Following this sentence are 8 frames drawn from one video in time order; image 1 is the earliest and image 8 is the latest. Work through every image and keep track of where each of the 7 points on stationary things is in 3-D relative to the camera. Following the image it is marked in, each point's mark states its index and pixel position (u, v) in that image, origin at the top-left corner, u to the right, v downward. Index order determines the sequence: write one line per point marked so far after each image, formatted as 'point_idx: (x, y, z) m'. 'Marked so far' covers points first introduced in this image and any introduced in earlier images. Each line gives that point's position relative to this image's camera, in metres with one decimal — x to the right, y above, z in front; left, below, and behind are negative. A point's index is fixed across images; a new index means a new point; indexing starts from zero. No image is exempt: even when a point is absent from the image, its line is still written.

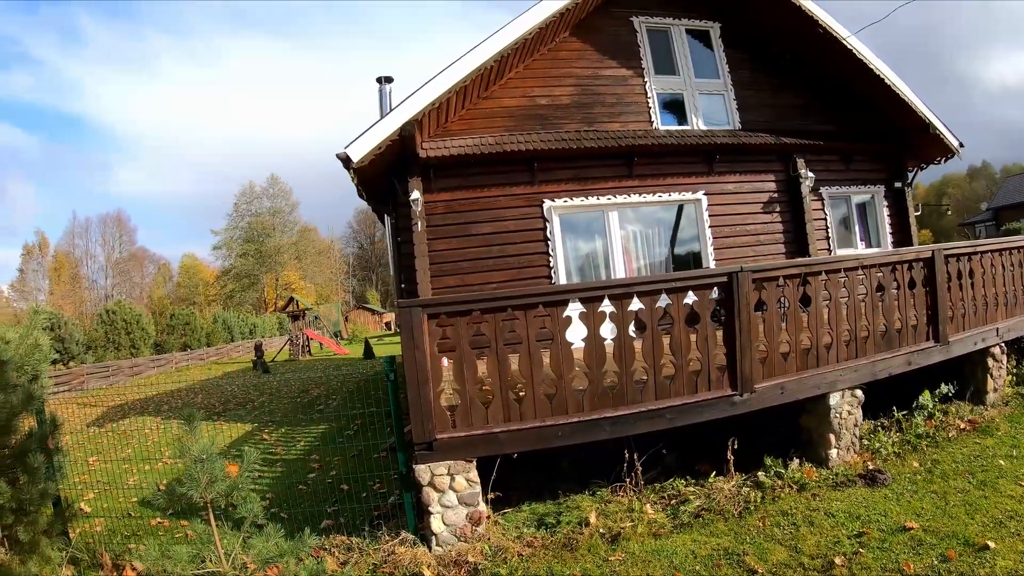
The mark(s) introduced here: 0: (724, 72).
0: (+3.7, +3.8, +9.2) m
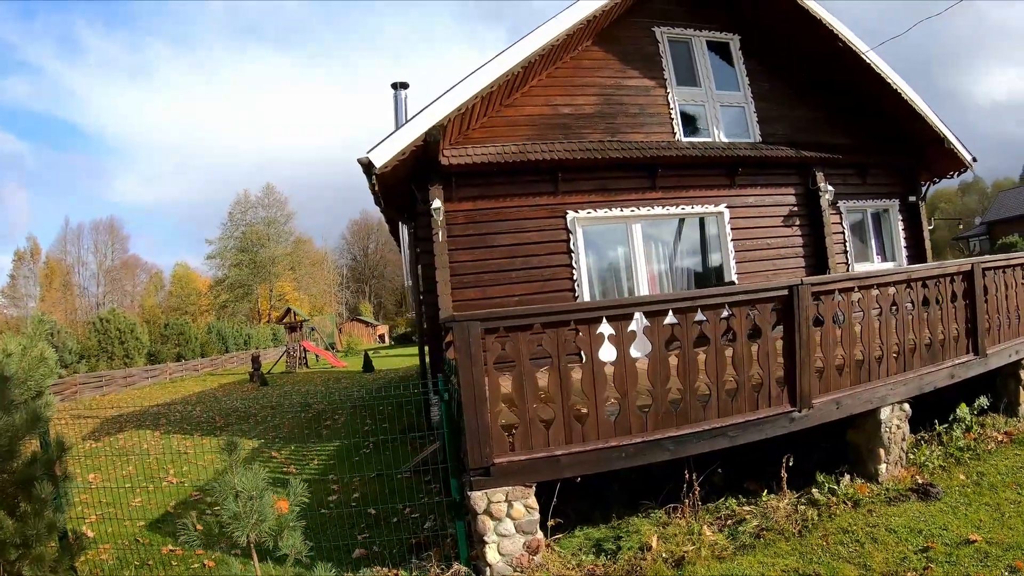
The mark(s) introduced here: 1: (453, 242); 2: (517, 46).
0: (+4.0, +3.5, +9.1) m
1: (-0.8, +0.6, +6.9) m
2: (+0.1, +3.1, +6.7) m
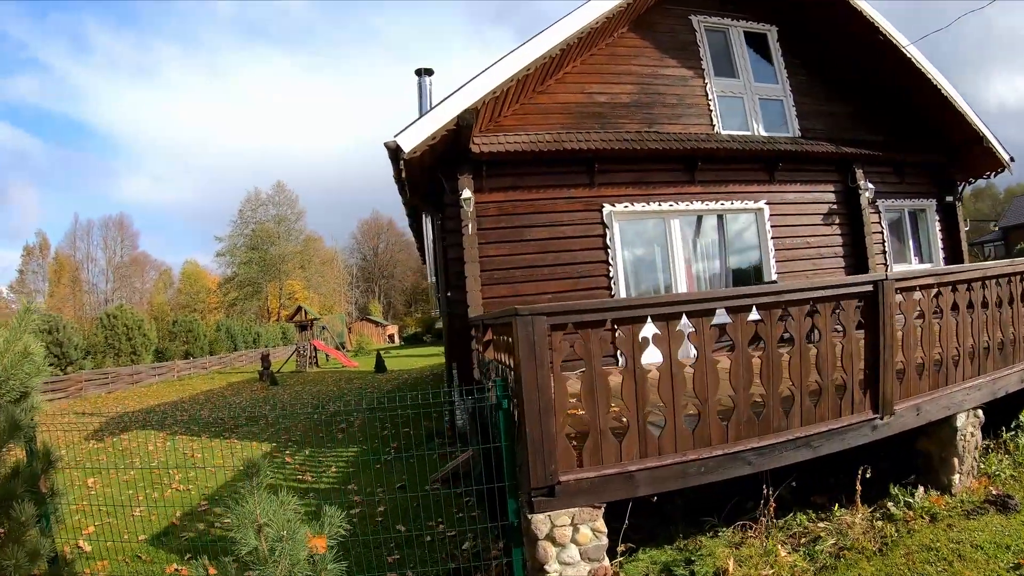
0: (+4.5, +3.5, +8.7) m
1: (-0.4, +0.7, +6.5) m
2: (+0.5, +3.2, +6.3) m
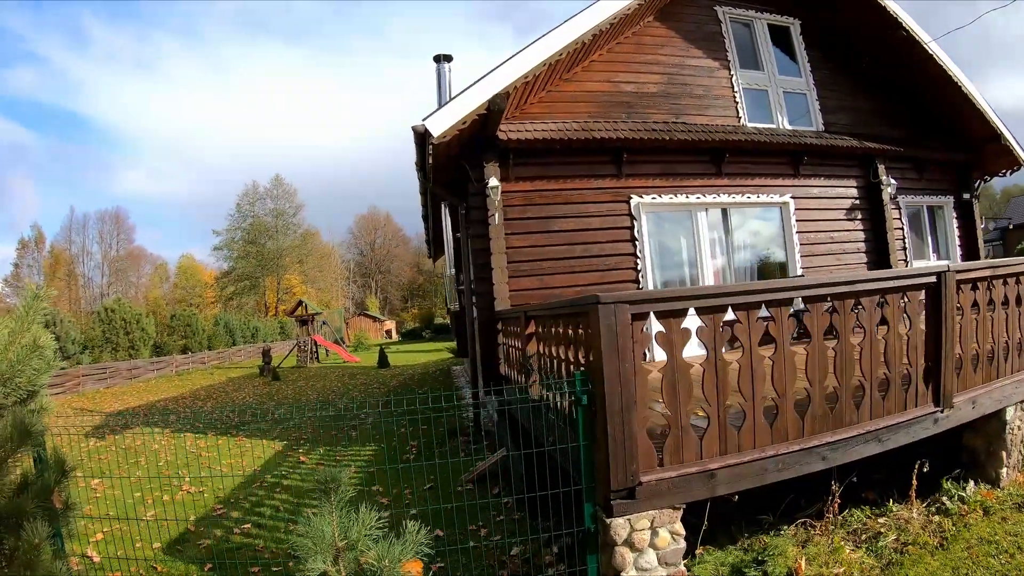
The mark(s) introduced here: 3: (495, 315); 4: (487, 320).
0: (+4.8, +3.6, +8.6) m
1: (0.0, +0.8, +6.4) m
2: (+0.9, +3.2, +6.2) m
3: (-0.2, -0.3, +6.3) m
4: (-0.3, -0.4, +6.4) m
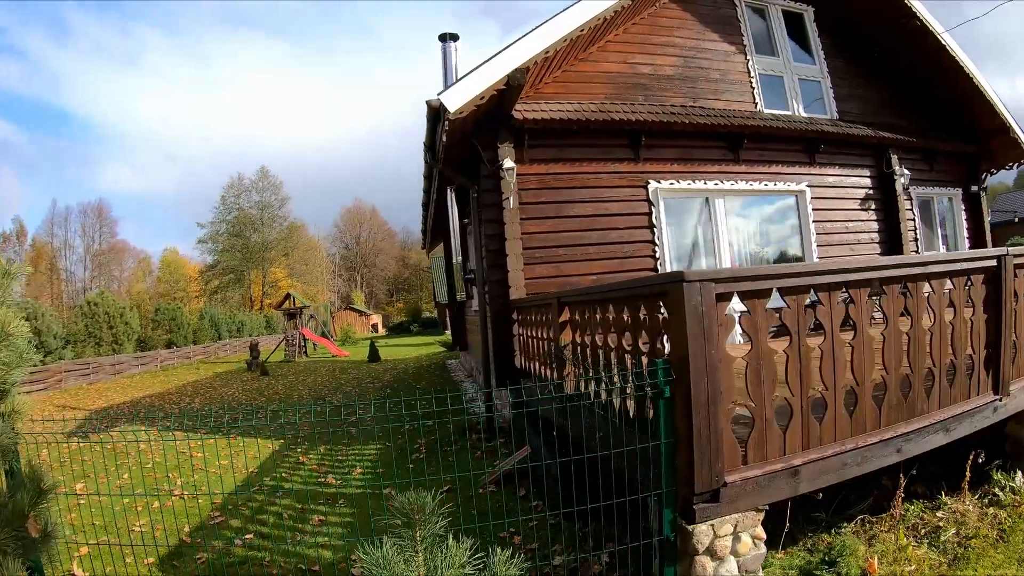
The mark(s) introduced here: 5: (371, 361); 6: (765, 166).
0: (+5.0, +3.7, +8.4) m
1: (+0.1, +0.9, +6.1) m
2: (+1.1, +3.4, +5.9) m
3: (0.0, -0.2, +6.0) m
4: (-0.1, -0.2, +6.1) m
5: (-4.7, -2.6, +17.8) m
6: (+3.5, +1.7, +7.4) m
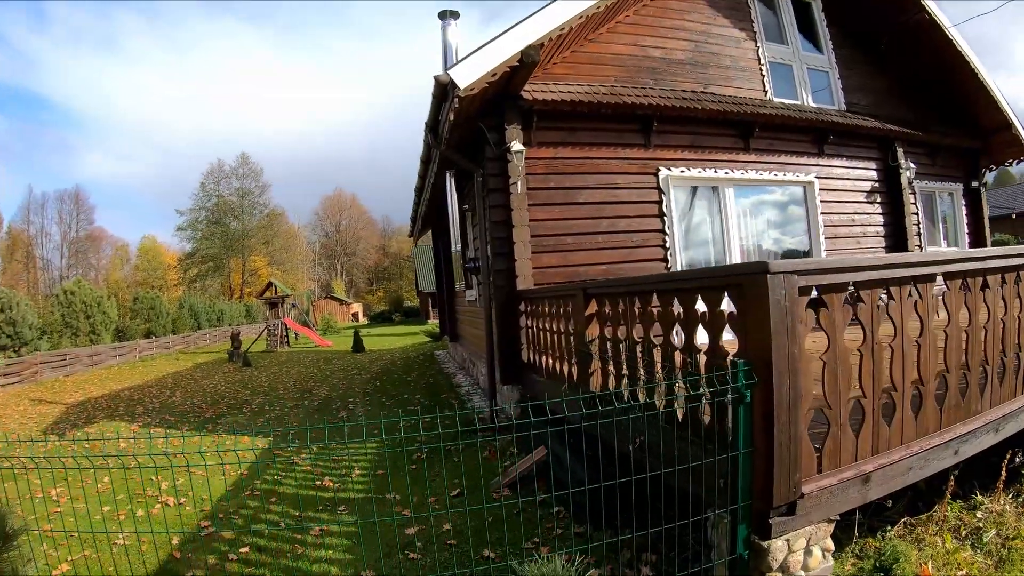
0: (+5.0, +3.8, +8.3) m
1: (+0.2, +1.0, +5.8) m
2: (+1.2, +3.5, +5.7) m
3: (0.0, -0.1, +5.8) m
4: (-0.1, -0.1, +5.9) m
5: (-5.0, -2.3, +17.5) m
6: (+3.6, +1.8, +7.2) m
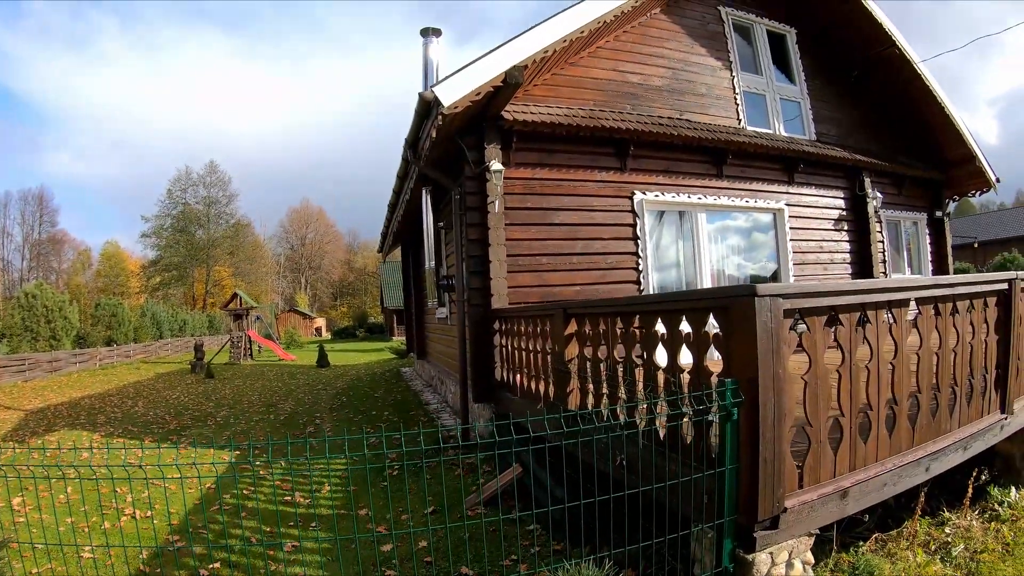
0: (+4.7, +3.4, +8.6) m
1: (0.0, +0.8, +5.9) m
2: (+1.0, +3.3, +5.8) m
3: (-0.2, -0.3, +5.8) m
4: (-0.4, -0.3, +5.9) m
5: (-5.7, -2.6, +17.3) m
6: (+3.3, +1.5, +7.4) m
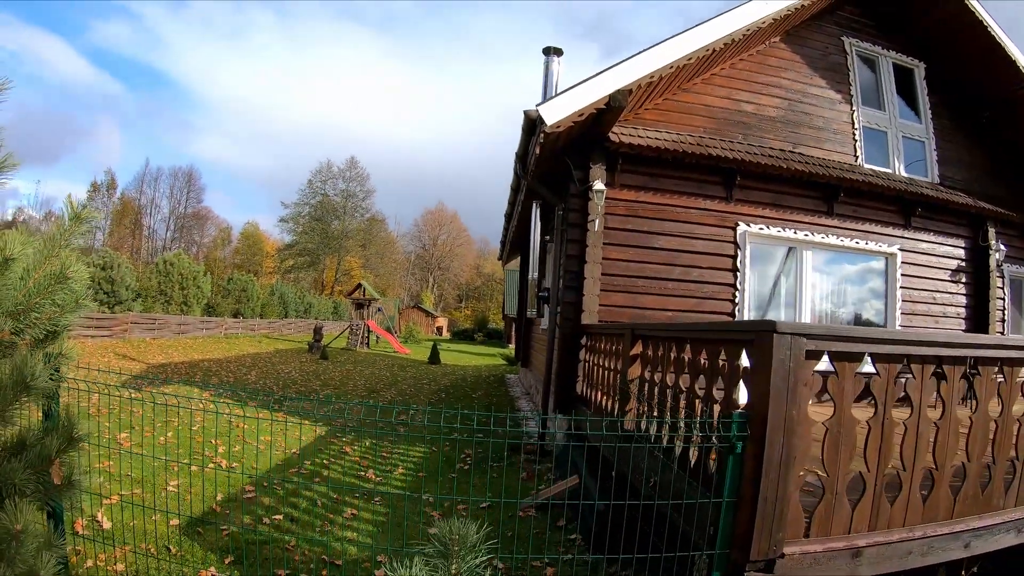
0: (+6.4, +2.7, +8.1) m
1: (+1.1, +0.6, +6.1) m
2: (+2.4, +2.9, +5.8) m
3: (+0.8, -0.4, +6.0) m
4: (+0.7, -0.5, +6.1) m
5: (-3.4, -2.5, +18.0) m
6: (+4.7, +0.9, +7.1) m
